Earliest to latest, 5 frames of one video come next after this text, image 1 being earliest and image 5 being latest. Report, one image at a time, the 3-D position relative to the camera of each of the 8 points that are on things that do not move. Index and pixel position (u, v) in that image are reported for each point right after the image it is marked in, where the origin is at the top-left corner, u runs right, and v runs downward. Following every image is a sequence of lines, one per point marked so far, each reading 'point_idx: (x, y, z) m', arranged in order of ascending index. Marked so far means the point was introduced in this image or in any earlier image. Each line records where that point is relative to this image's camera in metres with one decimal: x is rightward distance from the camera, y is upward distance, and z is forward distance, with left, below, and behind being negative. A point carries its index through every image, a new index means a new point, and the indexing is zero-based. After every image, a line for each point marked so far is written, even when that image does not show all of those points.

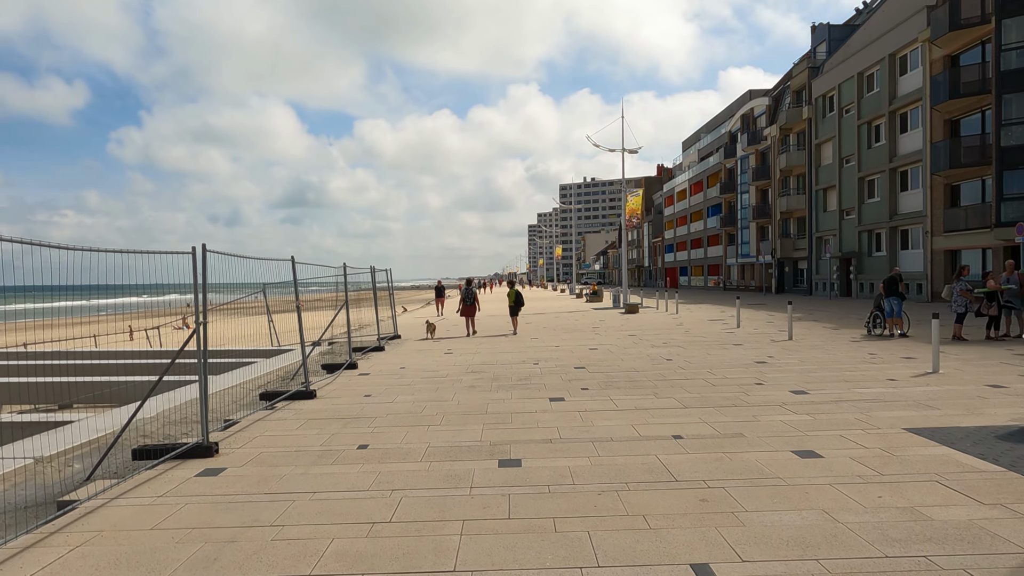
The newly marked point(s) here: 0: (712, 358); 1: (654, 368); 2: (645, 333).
0: (+3.0, -1.0, +11.4) m
1: (+1.9, -1.1, +10.2) m
2: (+2.8, -1.0, +16.0) m
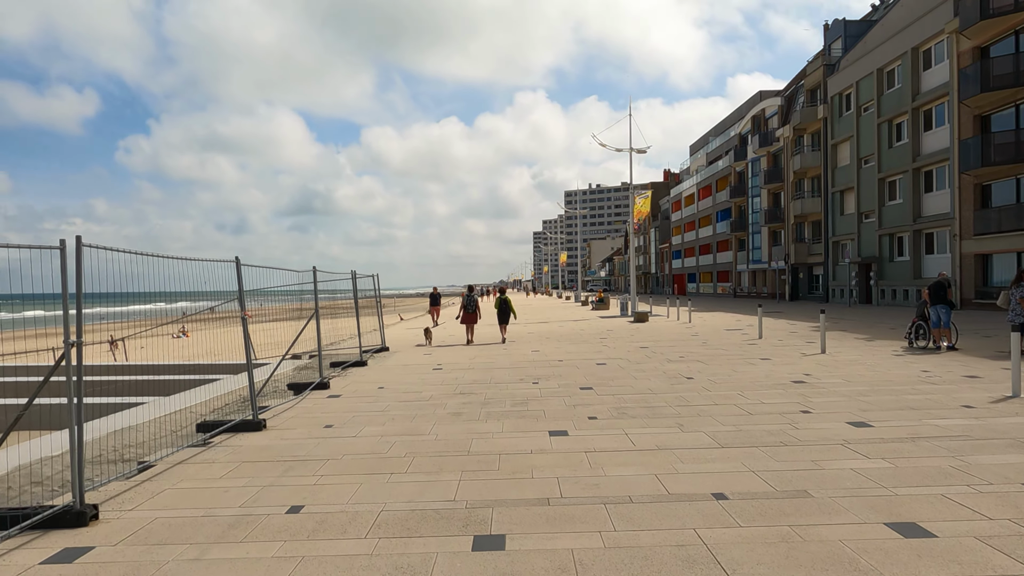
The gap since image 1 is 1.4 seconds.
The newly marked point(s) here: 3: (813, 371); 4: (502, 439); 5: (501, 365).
0: (+2.9, -1.1, +9.8) m
1: (+1.8, -1.2, +8.7) m
2: (+2.8, -1.1, +14.4) m
3: (+4.0, -1.1, +10.2) m
4: (-0.1, -1.2, +6.1) m
5: (-0.2, -1.2, +11.7) m
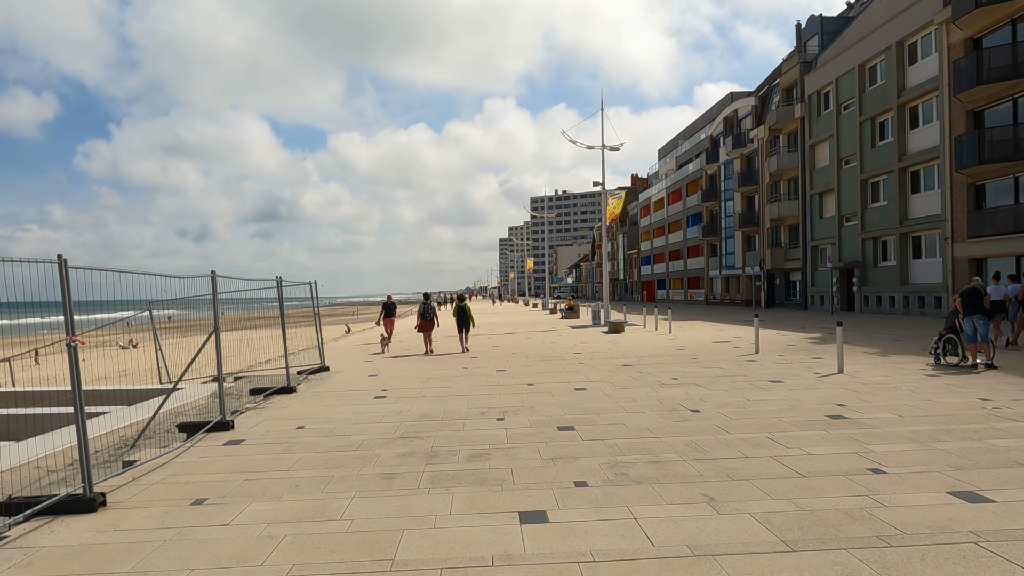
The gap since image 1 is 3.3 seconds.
0: (+2.5, -1.2, +7.9) m
1: (+1.5, -1.2, +6.7) m
2: (+2.1, -1.2, +12.4) m
3: (+3.6, -1.2, +8.3) m
4: (-0.3, -1.3, +4.0) m
5: (-0.7, -1.3, +9.6) m
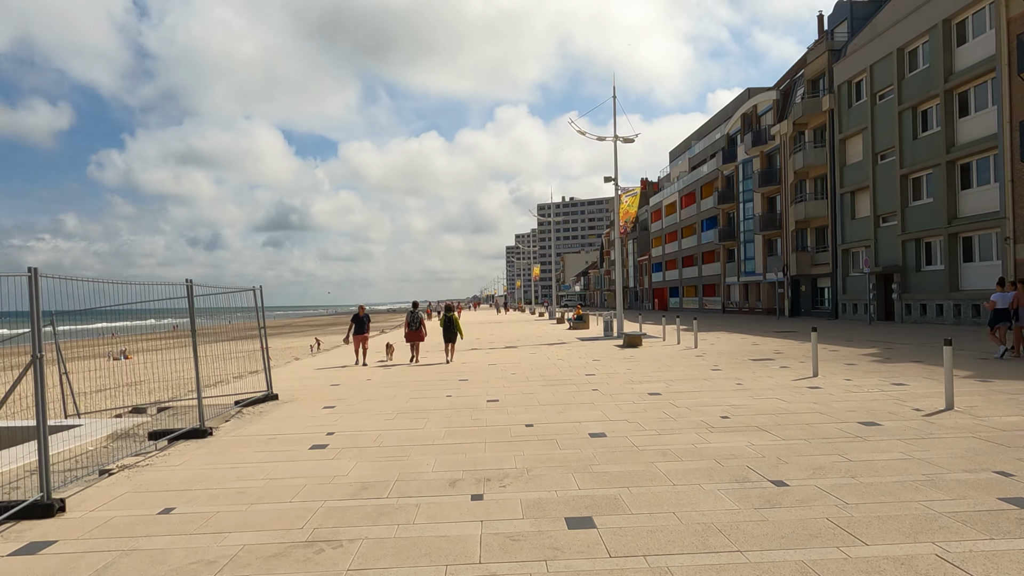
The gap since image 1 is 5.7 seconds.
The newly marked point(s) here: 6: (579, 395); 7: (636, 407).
0: (+2.4, -1.3, +5.1) m
1: (+1.3, -1.3, +3.9) m
2: (+2.1, -1.3, +9.7) m
3: (+3.5, -1.2, +5.5) m
4: (-0.5, -1.3, +1.3) m
5: (-0.7, -1.4, +6.9) m
6: (+0.9, -1.4, +9.7) m
7: (+1.4, -1.3, +8.5) m
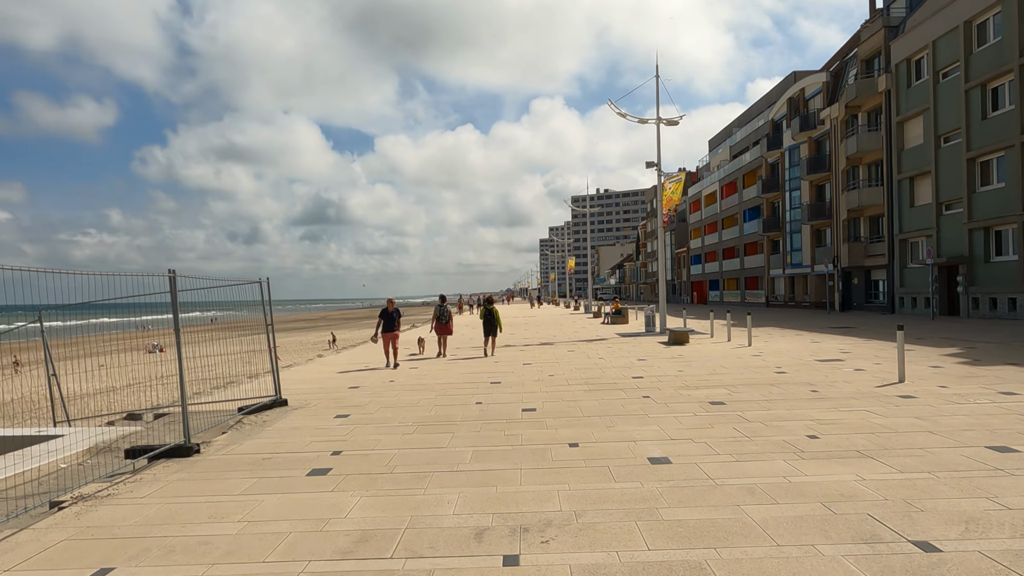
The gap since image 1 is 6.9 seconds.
0: (+2.6, -1.2, +3.8) m
1: (+1.5, -1.2, +2.6) m
2: (+2.5, -1.2, +8.4) m
3: (+3.7, -1.2, +4.1) m
4: (-0.4, -1.3, +0.1) m
5: (-0.4, -1.3, +5.7) m
6: (+1.3, -1.3, +8.4) m
7: (+1.8, -1.2, +7.2) m
